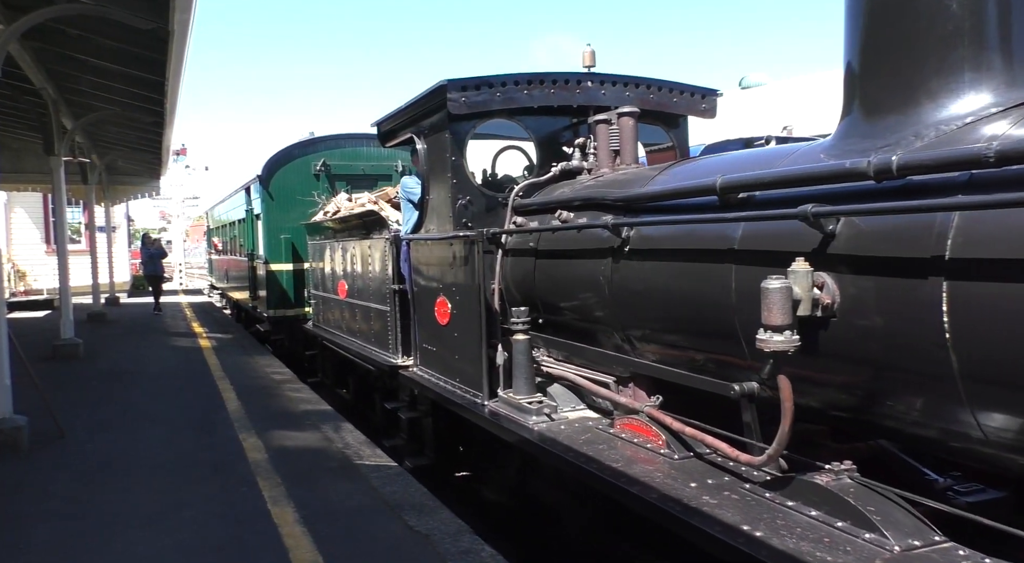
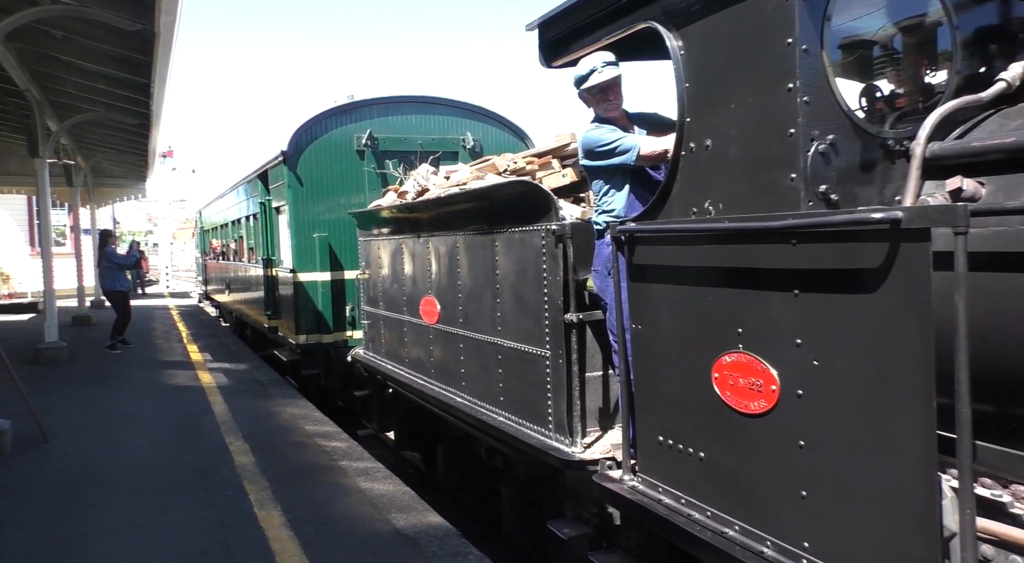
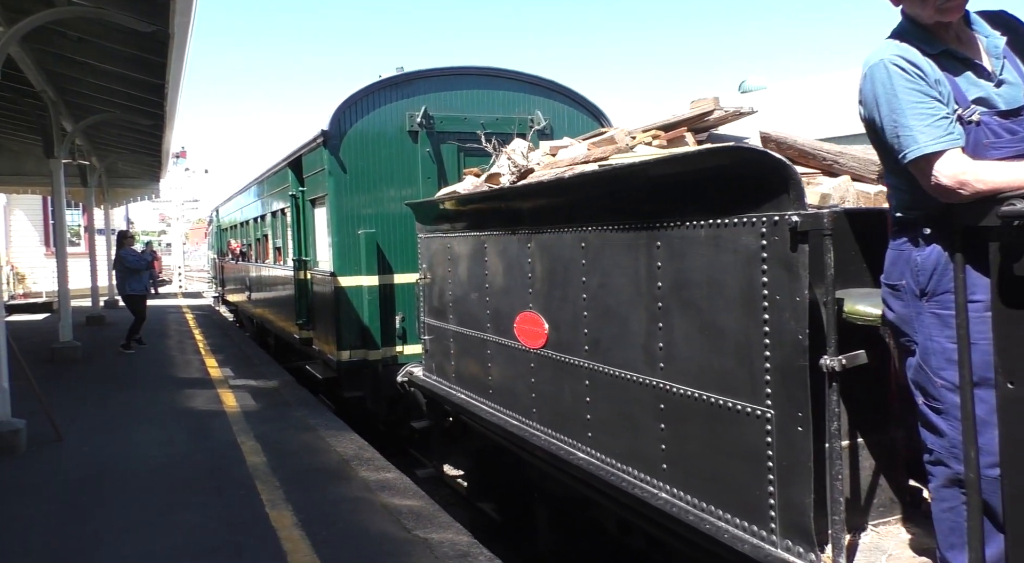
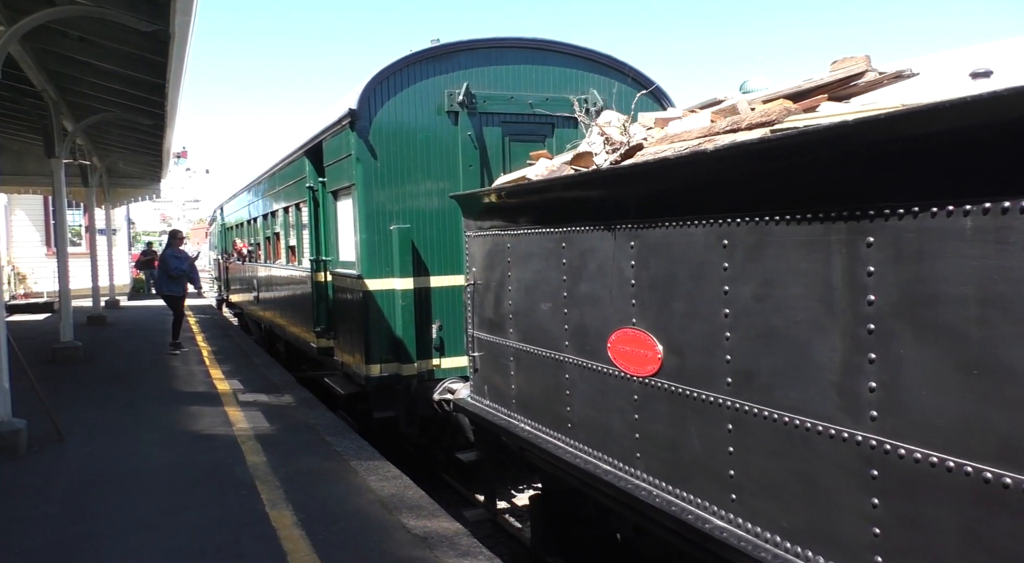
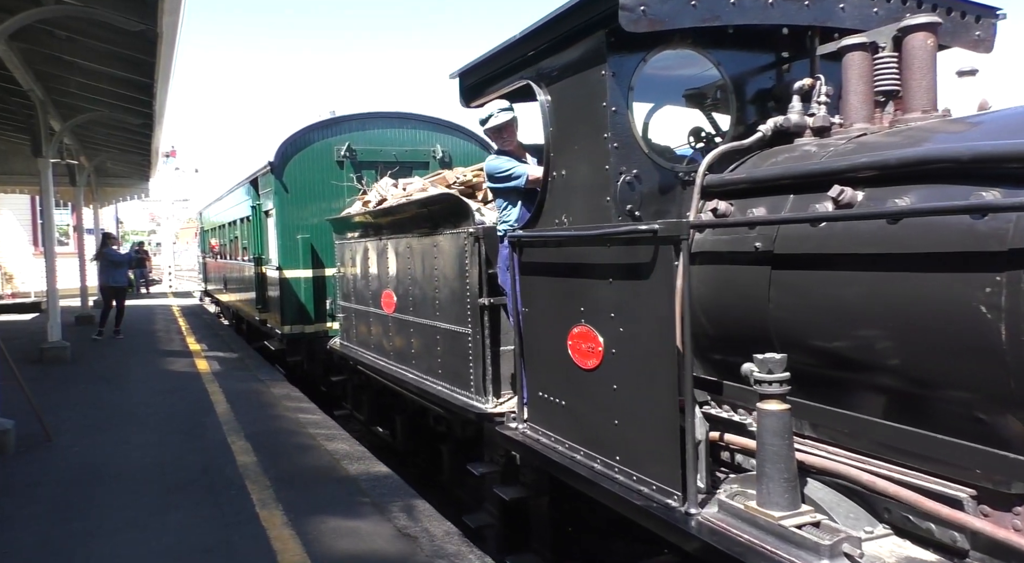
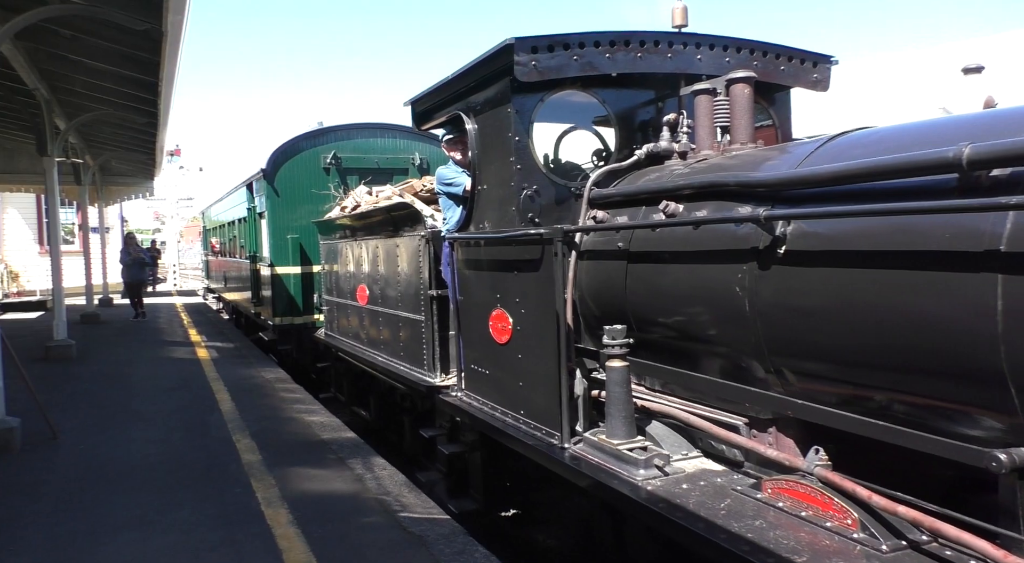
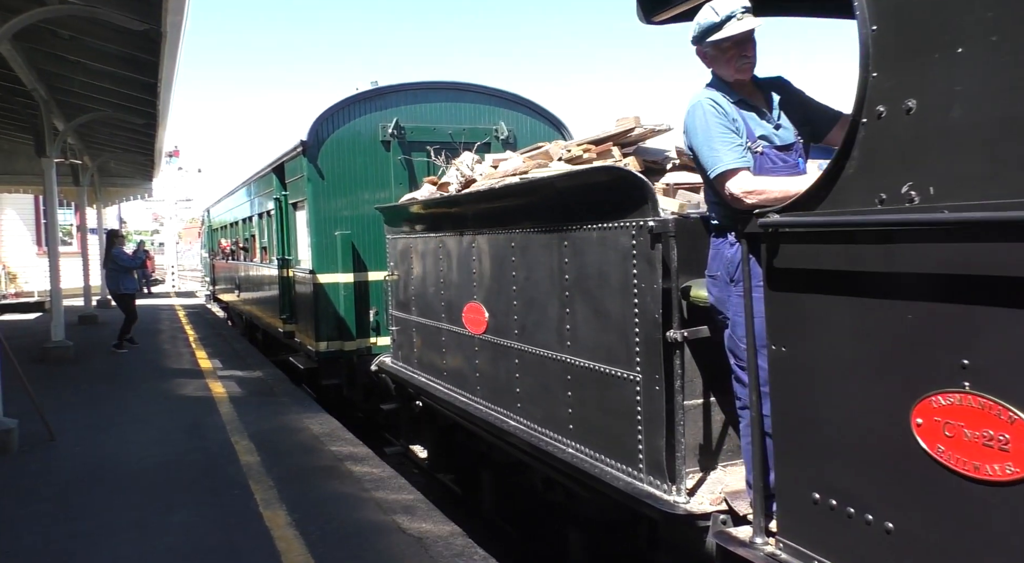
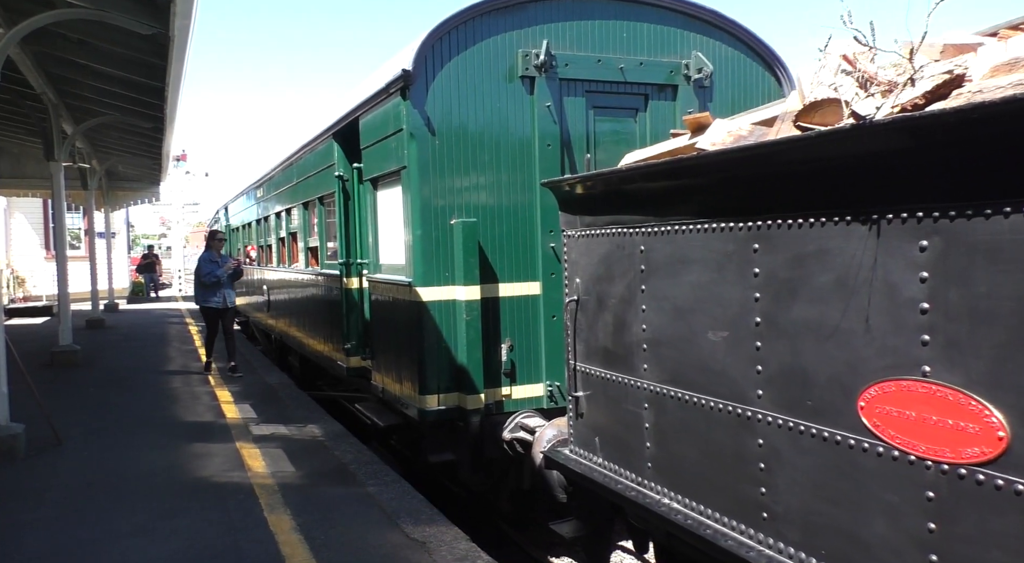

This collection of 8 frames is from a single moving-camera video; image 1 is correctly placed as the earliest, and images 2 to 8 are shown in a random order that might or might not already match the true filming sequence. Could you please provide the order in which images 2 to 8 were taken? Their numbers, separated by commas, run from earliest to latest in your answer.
6, 5, 2, 7, 3, 4, 8
